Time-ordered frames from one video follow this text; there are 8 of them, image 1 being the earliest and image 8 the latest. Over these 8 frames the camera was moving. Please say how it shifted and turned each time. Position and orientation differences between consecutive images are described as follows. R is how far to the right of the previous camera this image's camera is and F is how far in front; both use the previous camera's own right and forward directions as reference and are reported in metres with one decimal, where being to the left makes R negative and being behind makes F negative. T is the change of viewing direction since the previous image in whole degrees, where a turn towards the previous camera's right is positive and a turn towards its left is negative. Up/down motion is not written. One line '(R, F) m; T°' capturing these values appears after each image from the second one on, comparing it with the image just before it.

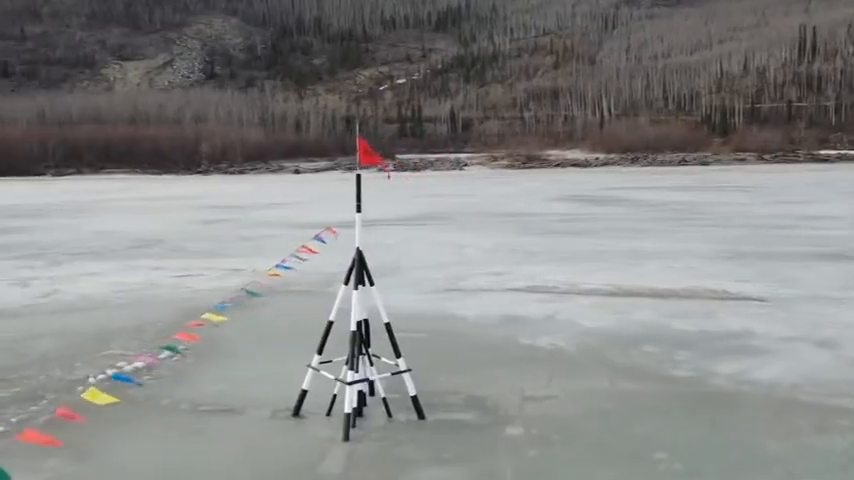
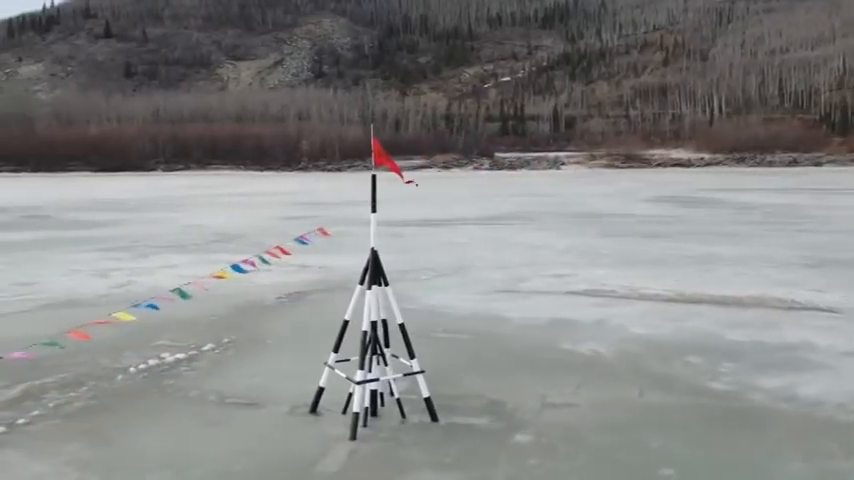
(+0.8, +0.1) m; -7°
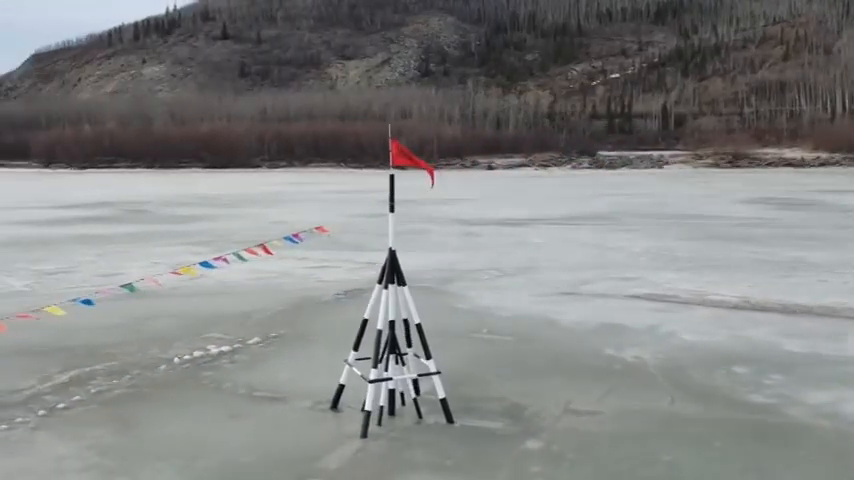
(+0.8, +0.1) m; -7°
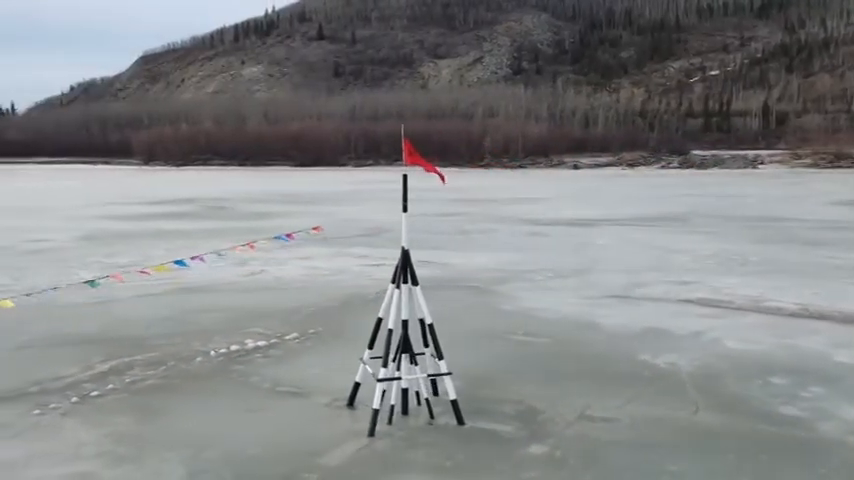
(+0.7, +0.1) m; -6°
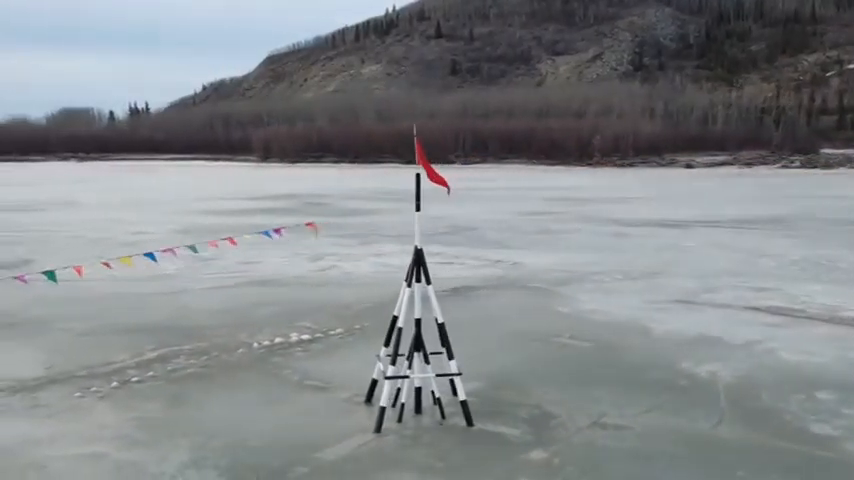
(+0.9, +0.1) m; -8°
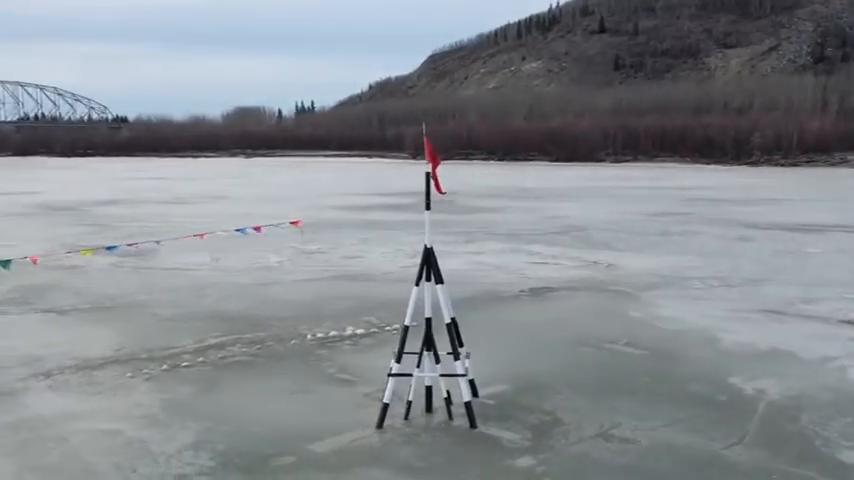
(+1.3, +0.1) m; -11°
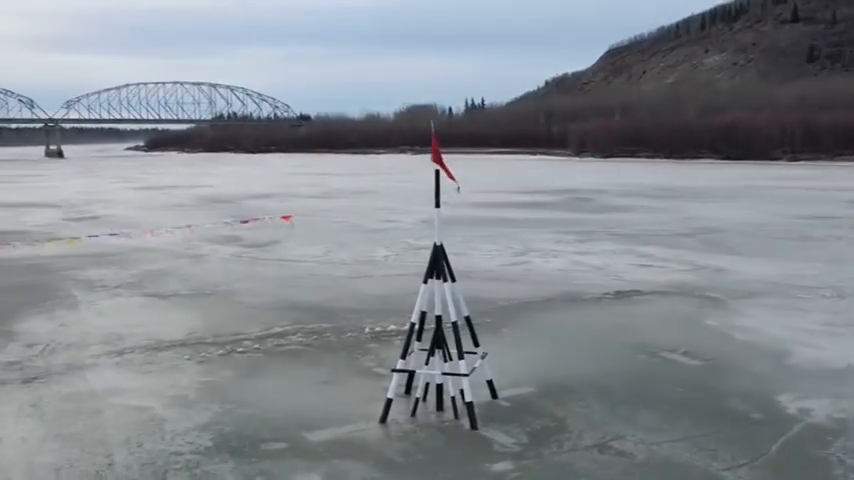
(+1.4, +0.1) m; -12°
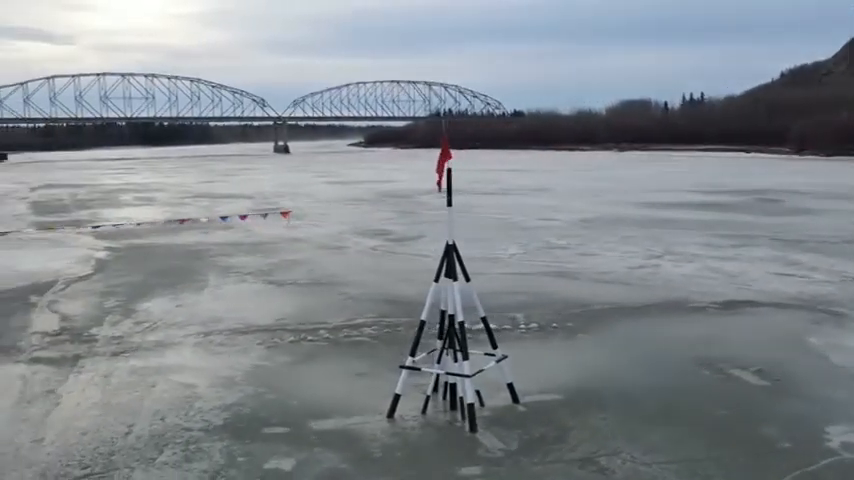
(+1.7, +0.2) m; -15°
